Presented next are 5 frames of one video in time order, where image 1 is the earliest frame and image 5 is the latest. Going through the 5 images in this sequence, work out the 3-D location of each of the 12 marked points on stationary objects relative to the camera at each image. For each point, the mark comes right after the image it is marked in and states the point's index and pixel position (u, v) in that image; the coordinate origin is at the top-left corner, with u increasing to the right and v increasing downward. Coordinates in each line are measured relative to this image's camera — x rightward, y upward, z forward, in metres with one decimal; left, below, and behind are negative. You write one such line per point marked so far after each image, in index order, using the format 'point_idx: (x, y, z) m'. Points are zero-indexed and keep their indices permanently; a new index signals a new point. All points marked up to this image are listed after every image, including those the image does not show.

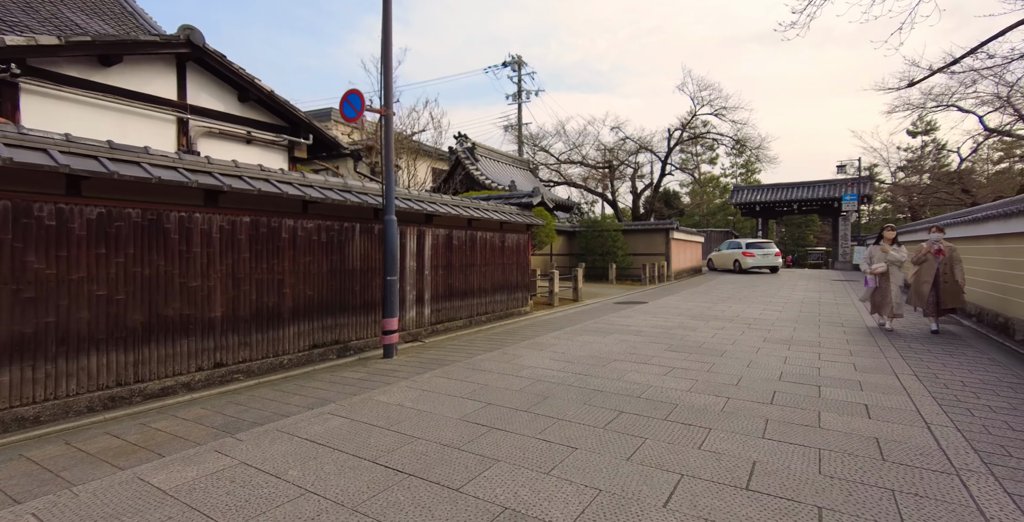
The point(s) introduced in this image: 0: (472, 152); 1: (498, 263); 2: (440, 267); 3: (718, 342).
0: (-1.2, +3.4, +15.2) m
1: (-0.2, 0.0, +9.0) m
2: (-1.1, -0.1, +7.5) m
3: (+2.8, -1.1, +6.8) m
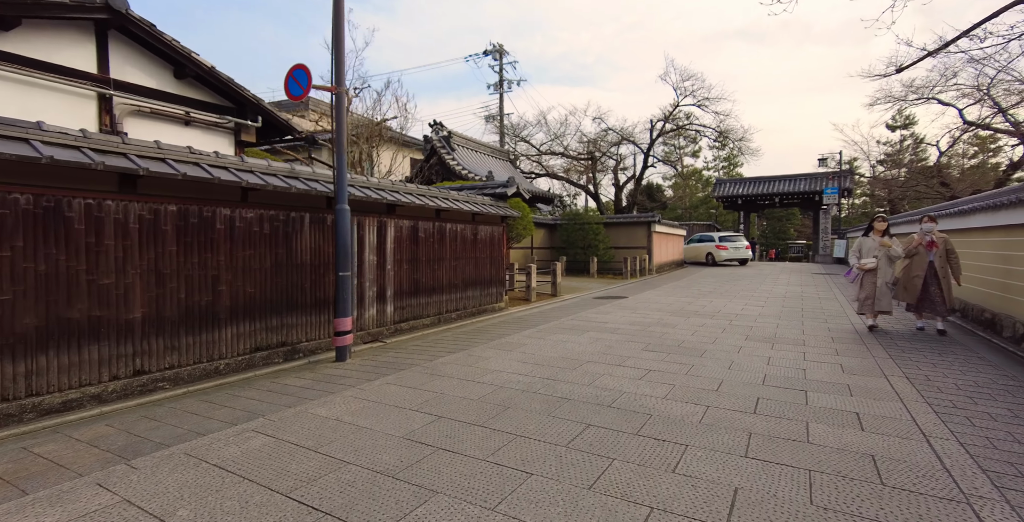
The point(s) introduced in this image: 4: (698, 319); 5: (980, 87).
0: (-1.9, +3.6, +14.6) m
1: (-0.7, +0.1, +8.5) m
2: (-1.5, 0.0, +7.0) m
3: (+2.4, -1.0, +6.4) m
4: (+3.1, -1.0, +8.2) m
5: (+15.0, +5.6, +16.0) m
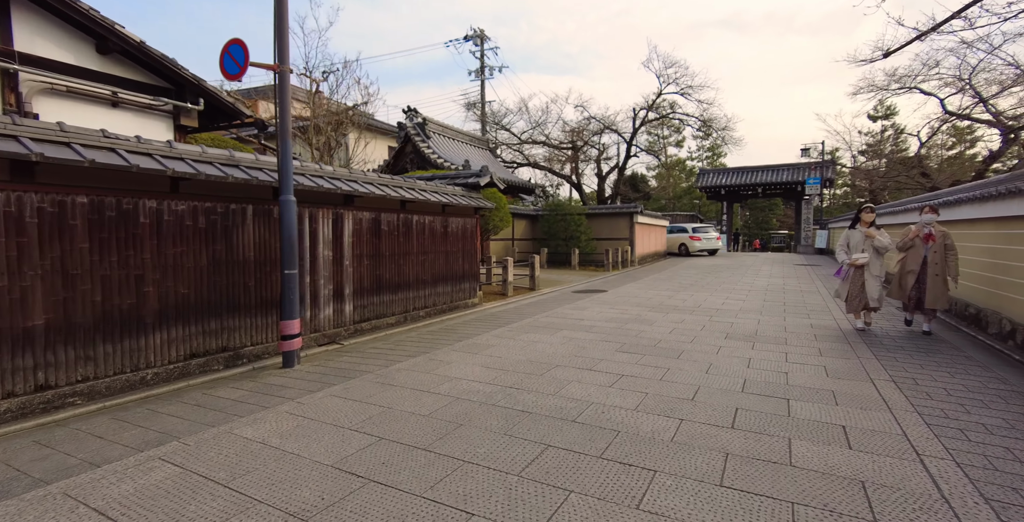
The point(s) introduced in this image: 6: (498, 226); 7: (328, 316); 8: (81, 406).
0: (-2.5, +3.8, +14.1) m
1: (-1.2, +0.2, +8.1) m
2: (-1.9, +0.1, +6.5) m
3: (+2.0, -1.0, +6.1) m
4: (+2.6, -0.9, +7.9) m
5: (+14.4, +5.9, +15.9) m
6: (-0.3, +0.8, +10.8) m
7: (-2.2, -0.7, +6.0) m
8: (-3.2, -1.1, +3.7) m
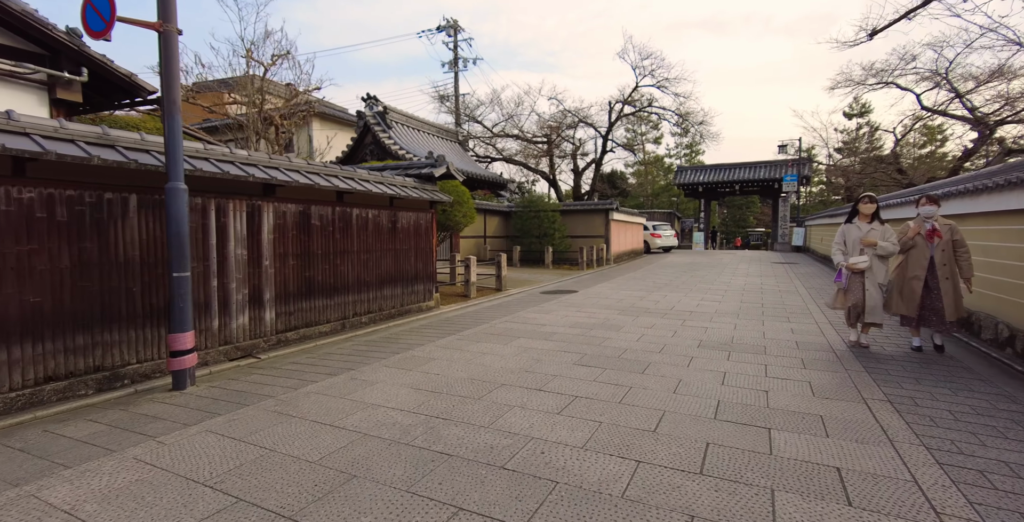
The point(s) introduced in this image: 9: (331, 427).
0: (-3.4, +3.8, +13.2) m
1: (-1.8, +0.2, +7.3) m
2: (-2.5, +0.1, +5.7) m
3: (+1.4, -1.0, +5.4) m
4: (+2.0, -0.9, +7.3) m
5: (+13.4, +6.0, +15.6) m
6: (-1.1, +0.8, +10.1) m
7: (-2.8, -0.7, +5.1) m
8: (-3.7, -1.1, +2.9) m
9: (-1.2, -1.1, +3.2) m
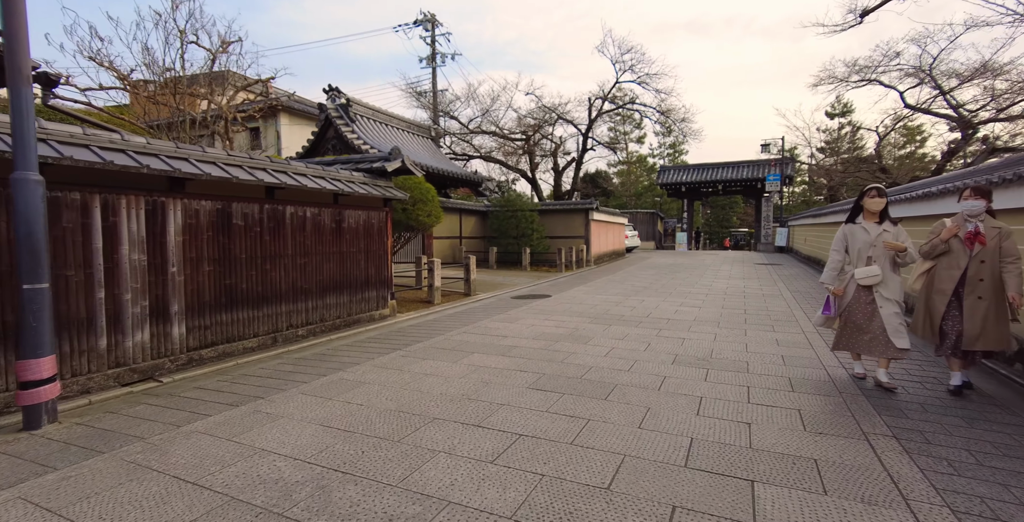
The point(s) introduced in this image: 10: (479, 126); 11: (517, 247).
0: (-4.1, +3.7, +12.4) m
1: (-2.4, +0.1, +6.5) m
2: (-3.0, 0.0, +4.9) m
3: (+0.9, -1.0, +4.7) m
4: (+1.5, -0.9, +6.6) m
5: (+12.6, +5.9, +15.3) m
6: (-1.7, +0.7, +9.3) m
7: (-3.3, -0.7, +4.3) m
8: (-4.2, -1.2, +2.1) m
9: (-1.6, -1.1, +2.5) m
10: (-1.2, +5.1, +19.0) m
11: (+0.2, +0.5, +17.7) m
